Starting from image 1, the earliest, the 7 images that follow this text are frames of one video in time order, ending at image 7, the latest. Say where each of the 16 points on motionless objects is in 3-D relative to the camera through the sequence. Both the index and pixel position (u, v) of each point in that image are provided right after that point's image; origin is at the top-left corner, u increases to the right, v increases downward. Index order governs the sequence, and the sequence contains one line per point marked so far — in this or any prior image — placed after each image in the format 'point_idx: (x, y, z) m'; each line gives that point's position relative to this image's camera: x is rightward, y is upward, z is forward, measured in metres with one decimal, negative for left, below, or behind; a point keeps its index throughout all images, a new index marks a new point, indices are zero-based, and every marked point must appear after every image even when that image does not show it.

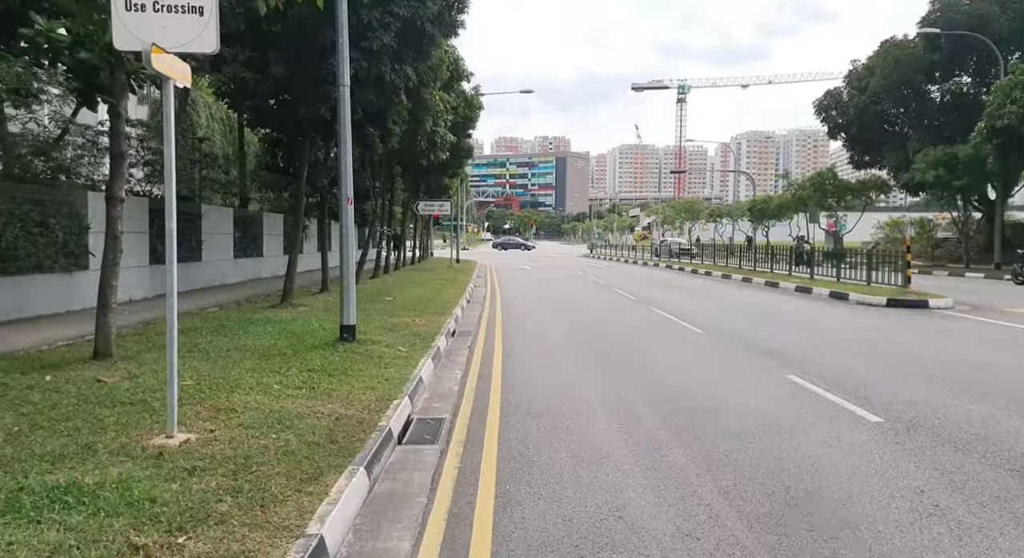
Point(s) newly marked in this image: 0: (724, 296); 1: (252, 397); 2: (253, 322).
0: (+6.2, -0.5, +19.7) m
1: (-2.2, -1.0, +5.9) m
2: (-4.1, -0.7, +10.8) m
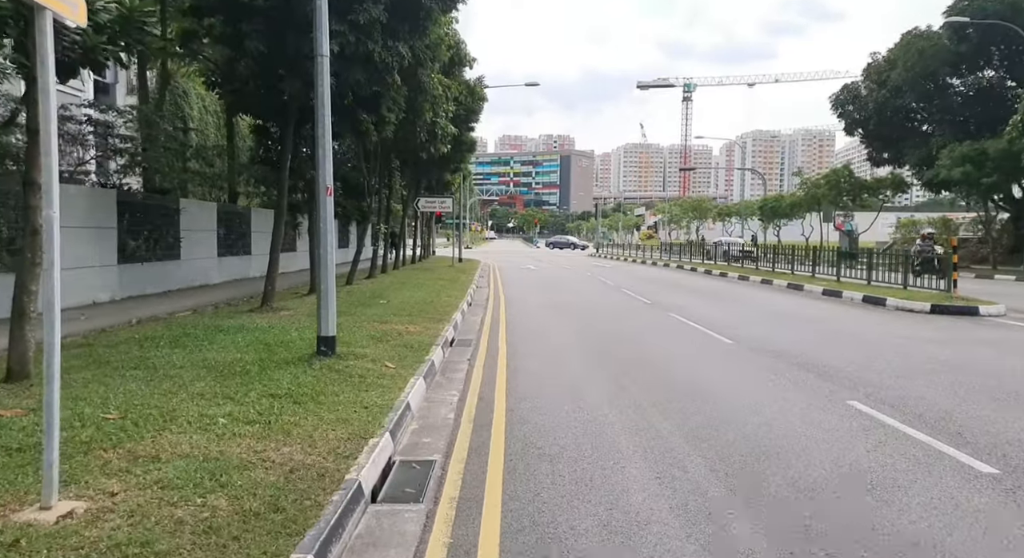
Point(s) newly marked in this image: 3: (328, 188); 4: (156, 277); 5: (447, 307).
0: (+6.3, -0.5, +18.4) m
1: (-2.2, -1.1, +4.6) m
2: (-4.0, -0.7, +9.5) m
3: (-2.1, +1.1, +7.9) m
4: (-7.4, 0.0, +14.2) m
5: (-1.4, -0.6, +14.6) m
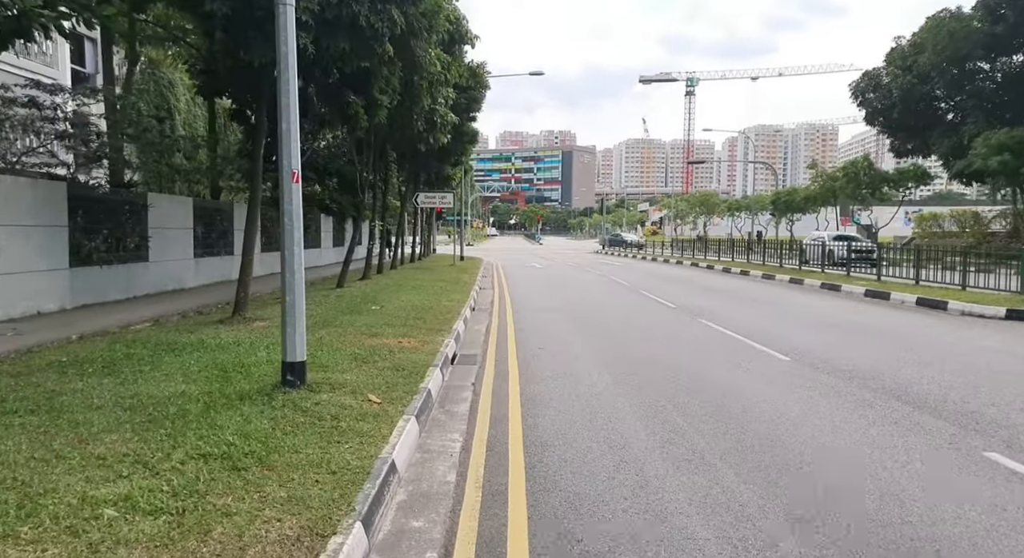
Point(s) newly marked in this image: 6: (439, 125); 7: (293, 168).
0: (+6.5, -0.5, +16.7) m
1: (-2.0, -1.2, +2.9) m
2: (-3.8, -0.8, +7.8) m
3: (-2.0, +1.0, +6.2) m
4: (-7.3, 0.0, +12.6) m
5: (-1.2, -0.6, +12.9) m
6: (-2.0, +4.3, +19.4) m
7: (-2.0, +1.0, +6.2) m
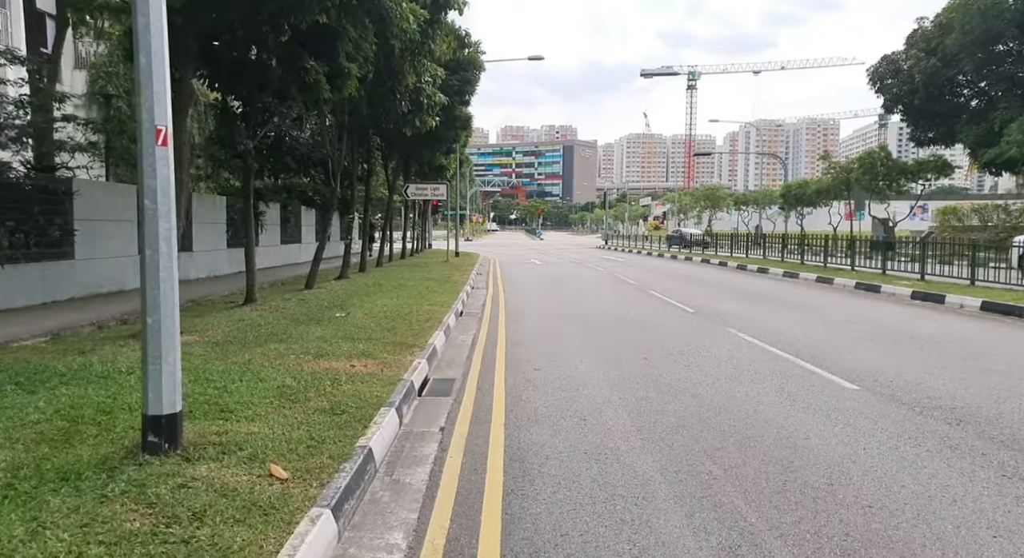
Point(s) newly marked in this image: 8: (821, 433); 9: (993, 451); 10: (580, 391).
0: (+6.3, -0.5, +14.6) m
1: (-2.2, -1.3, +0.9) m
2: (-4.0, -0.9, +5.8) m
3: (-2.1, +0.9, +4.2) m
4: (-7.4, -0.1, +10.5) m
5: (-1.4, -0.7, +10.9) m
6: (-2.2, +4.4, +17.3) m
7: (-2.1, +1.0, +4.2) m
8: (+2.4, -1.2, +5.3) m
9: (+3.4, -1.2, +4.8) m
10: (+0.7, -1.1, +6.9) m
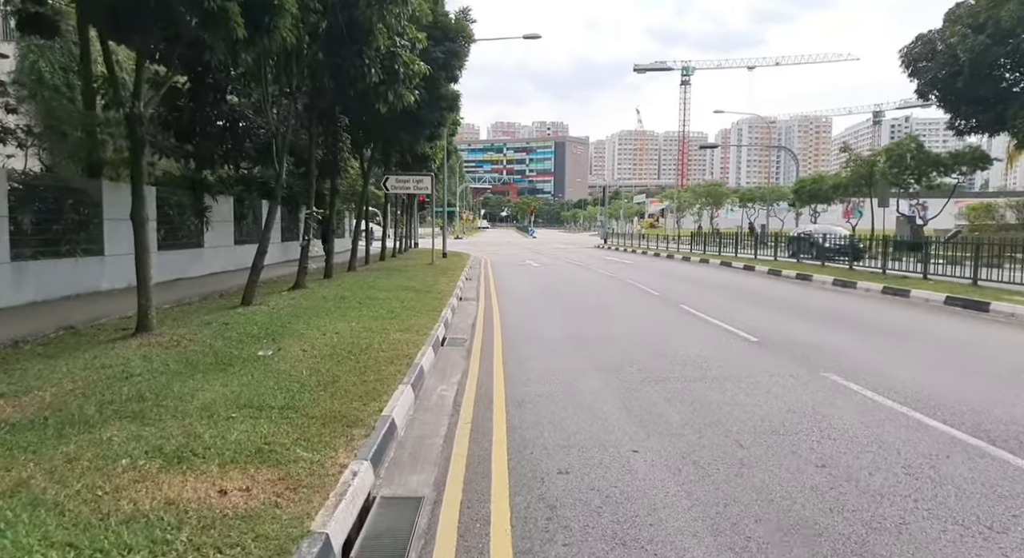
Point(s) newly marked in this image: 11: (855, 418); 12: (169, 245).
0: (+6.3, -0.7, +11.4) m
1: (-2.0, -1.5, -2.5) m
2: (-3.9, -1.1, +2.4) m
3: (-2.0, +0.6, +0.8) m
4: (-7.4, -0.3, +7.1) m
5: (-1.4, -0.9, +7.5) m
6: (-2.2, +4.1, +14.0) m
7: (-2.0, +0.7, +0.8) m
8: (+2.5, -1.5, +2.0) m
9: (+3.5, -1.5, +1.5) m
10: (+0.8, -1.4, +3.6) m
11: (+2.8, -1.2, +5.7) m
12: (-8.1, +0.8, +16.1) m
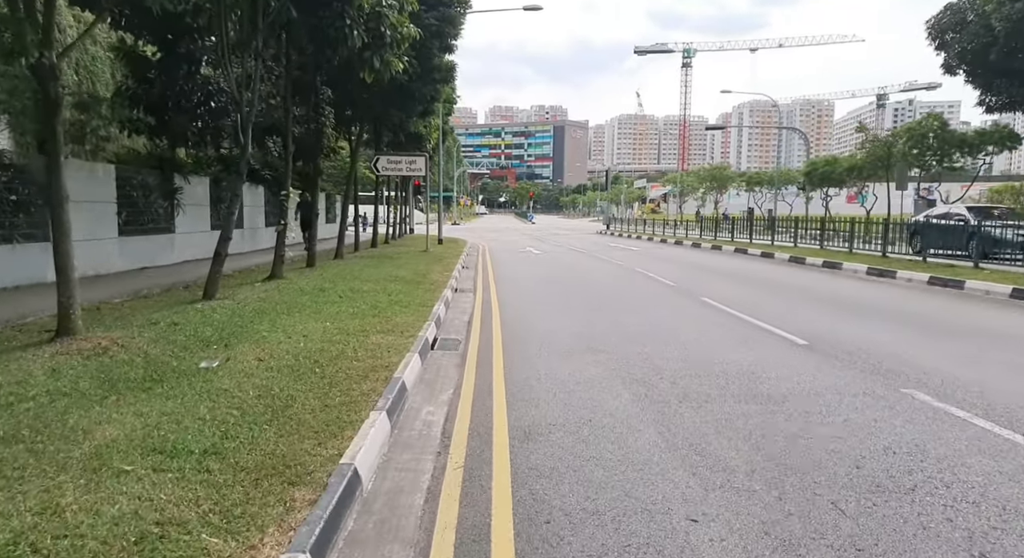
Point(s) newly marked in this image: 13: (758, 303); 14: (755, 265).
0: (+6.3, -0.6, +9.9) m
1: (-2.0, -1.7, -4.0) m
2: (-3.8, -1.2, +0.9) m
3: (-2.0, +0.5, -0.7) m
4: (-7.3, -0.3, +5.6) m
5: (-1.3, -0.8, +6.0) m
6: (-2.2, +4.3, +12.4) m
7: (-2.0, +0.6, -0.7) m
8: (+2.6, -1.5, +0.6) m
9: (+3.5, -1.6, +0.1) m
10: (+0.8, -1.4, +2.1) m
11: (+2.9, -1.2, +4.2) m
12: (-8.1, +1.0, +14.6) m
13: (+4.4, -0.4, +12.1) m
14: (+6.9, +0.4, +19.1) m
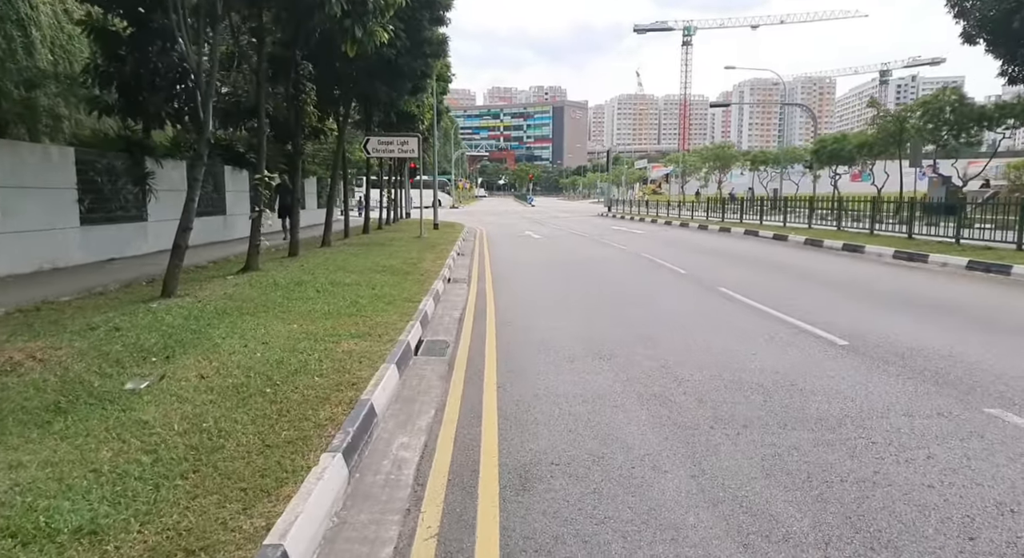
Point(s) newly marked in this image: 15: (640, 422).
0: (+6.3, -0.4, +8.8) m
1: (-2.0, -2.0, -5.0) m
2: (-3.9, -1.3, -0.2) m
3: (-2.0, +0.4, -1.8) m
4: (-7.4, -0.3, +4.5) m
5: (-1.4, -0.8, +5.0) m
6: (-2.3, +4.5, +11.2) m
7: (-2.1, +0.4, -1.8) m
8: (+2.5, -1.6, -0.5) m
9: (+3.5, -1.7, -1.0) m
10: (+0.8, -1.5, +1.0) m
11: (+2.8, -1.2, +3.1) m
12: (-8.2, +1.2, +13.5) m
13: (+4.3, -0.2, +11.0) m
14: (+6.8, +0.8, +18.0) m
15: (+0.9, -1.1, +4.9) m
